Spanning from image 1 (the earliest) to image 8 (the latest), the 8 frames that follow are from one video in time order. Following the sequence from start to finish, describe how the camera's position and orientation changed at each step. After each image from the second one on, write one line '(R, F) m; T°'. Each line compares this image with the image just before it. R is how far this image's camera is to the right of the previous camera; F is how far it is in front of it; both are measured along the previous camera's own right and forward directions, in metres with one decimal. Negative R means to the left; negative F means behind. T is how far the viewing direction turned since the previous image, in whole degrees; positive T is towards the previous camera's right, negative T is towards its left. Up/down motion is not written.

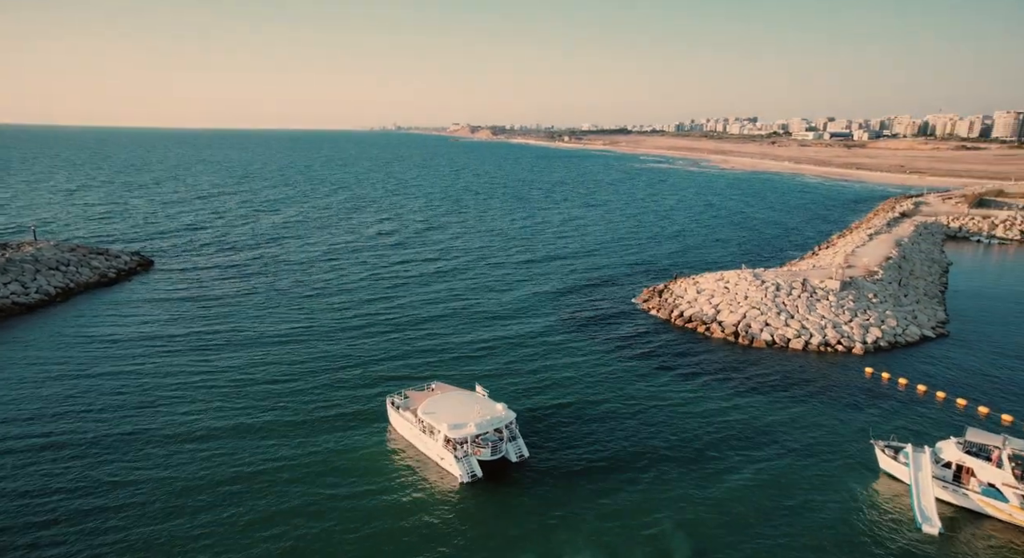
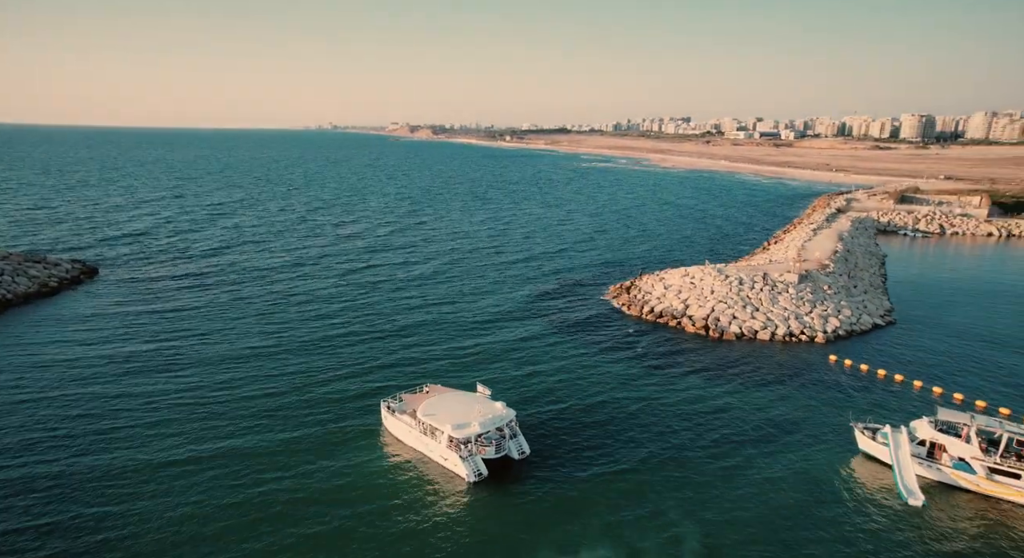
(-3.9, -0.4) m; +7°
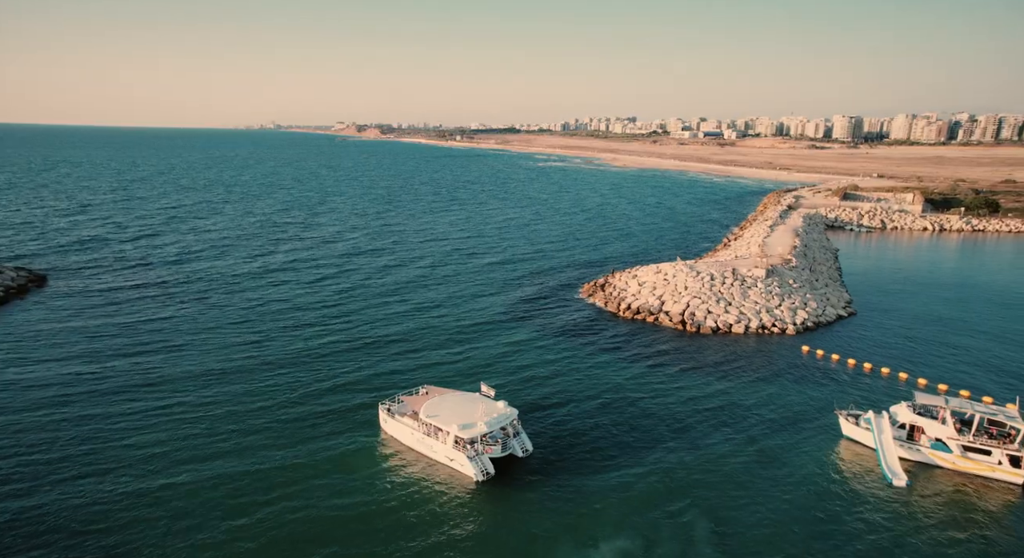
(-3.5, -0.1) m; +6°
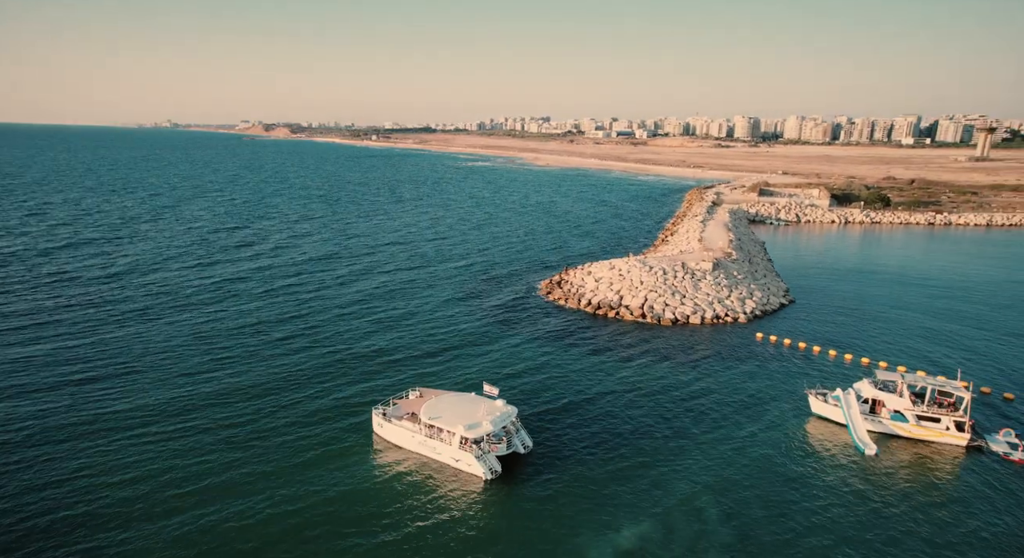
(-5.6, +0.3) m; +10°
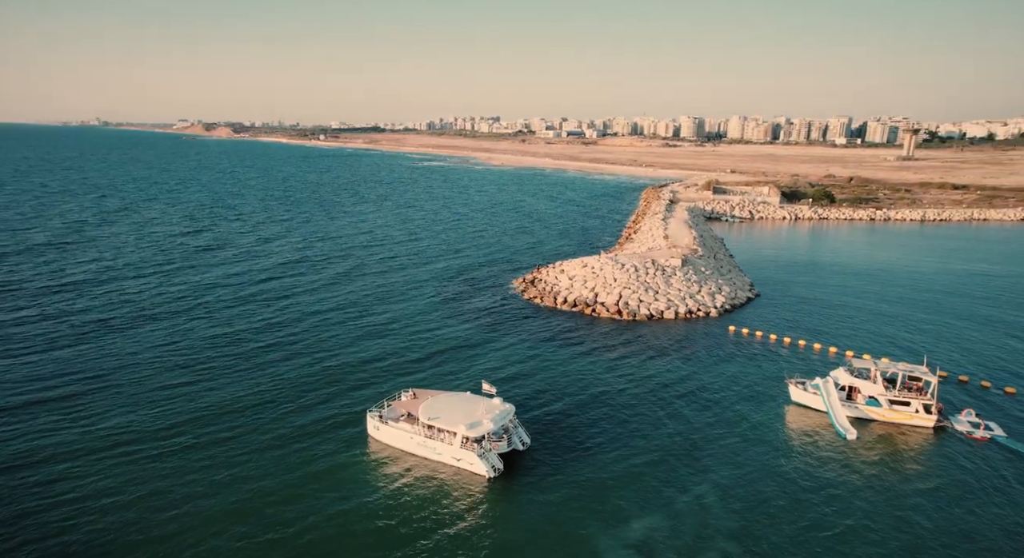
(-3.2, +0.2) m; +6°
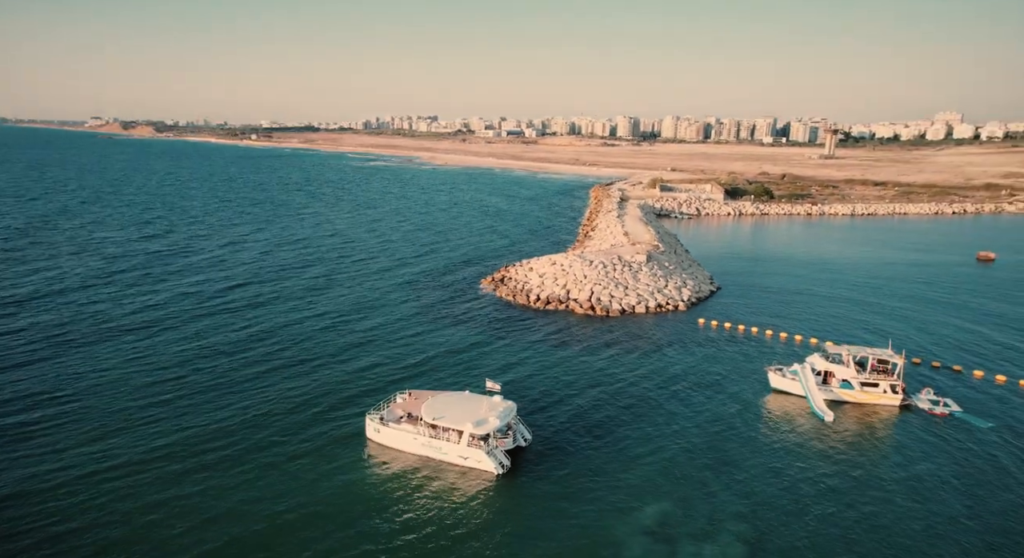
(-4.1, +0.7) m; +7°
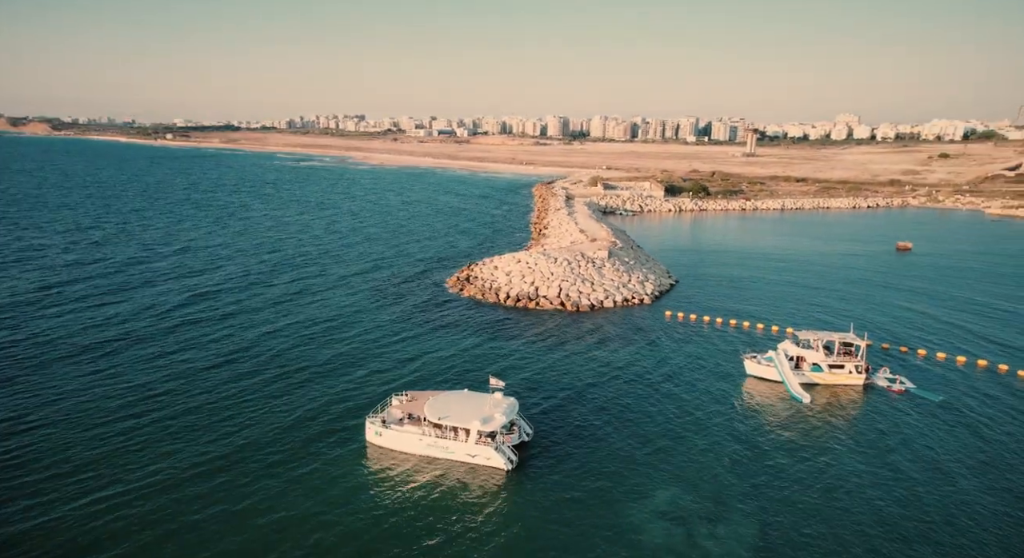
(-4.5, +1.2) m; +8°
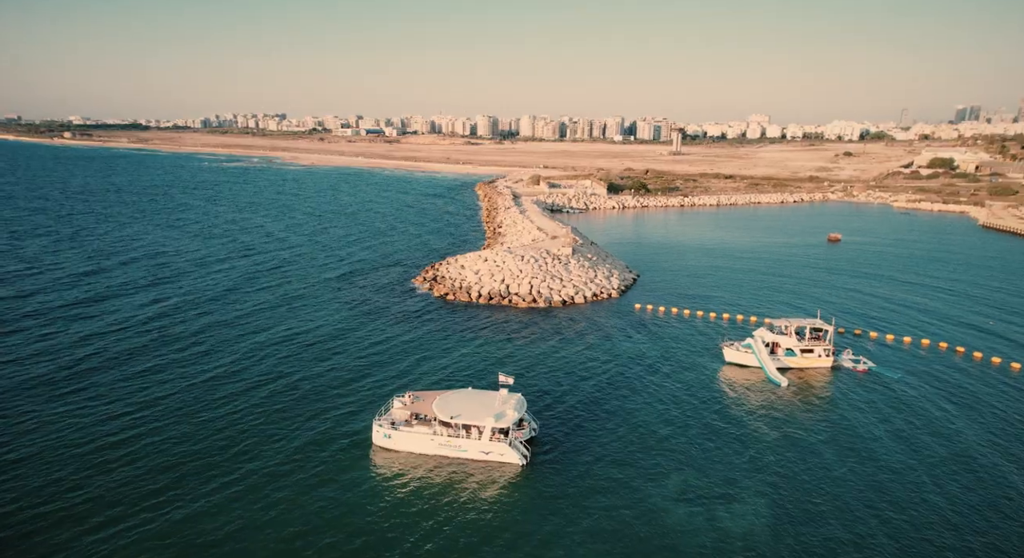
(-4.7, +1.9) m; +8°
